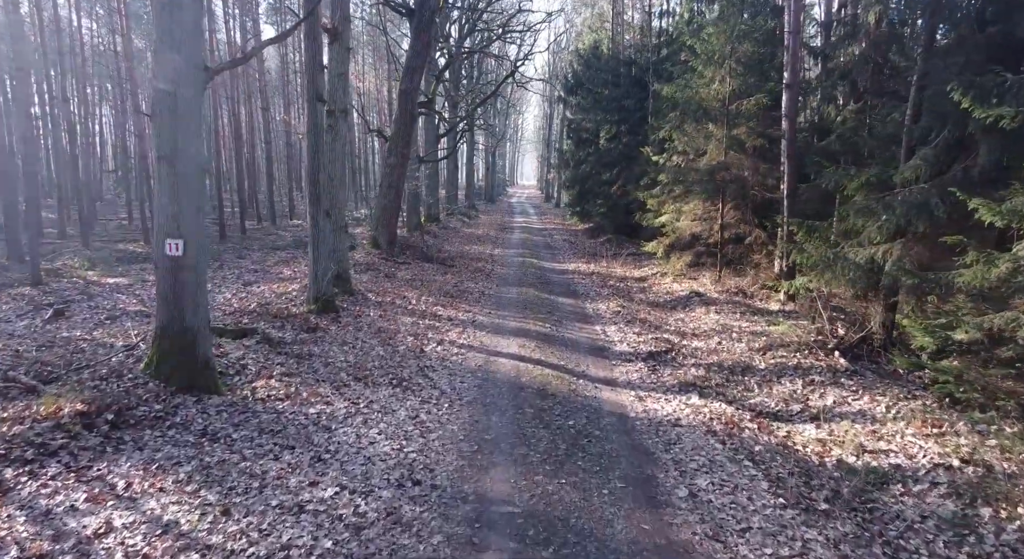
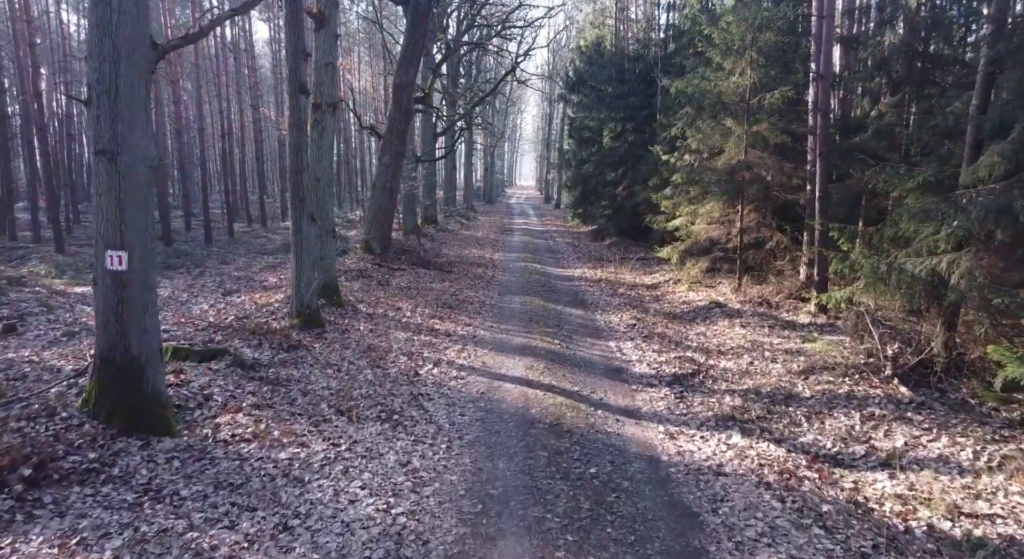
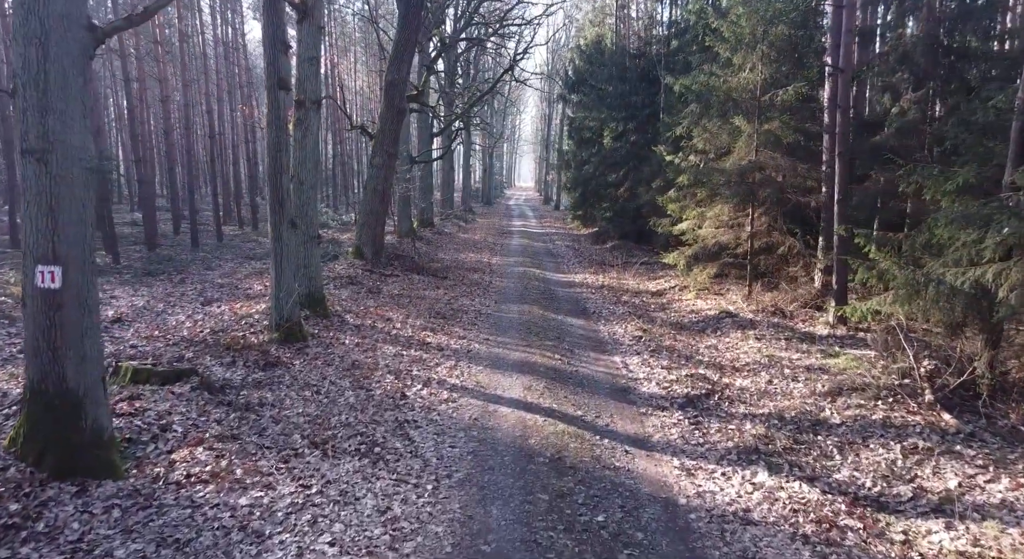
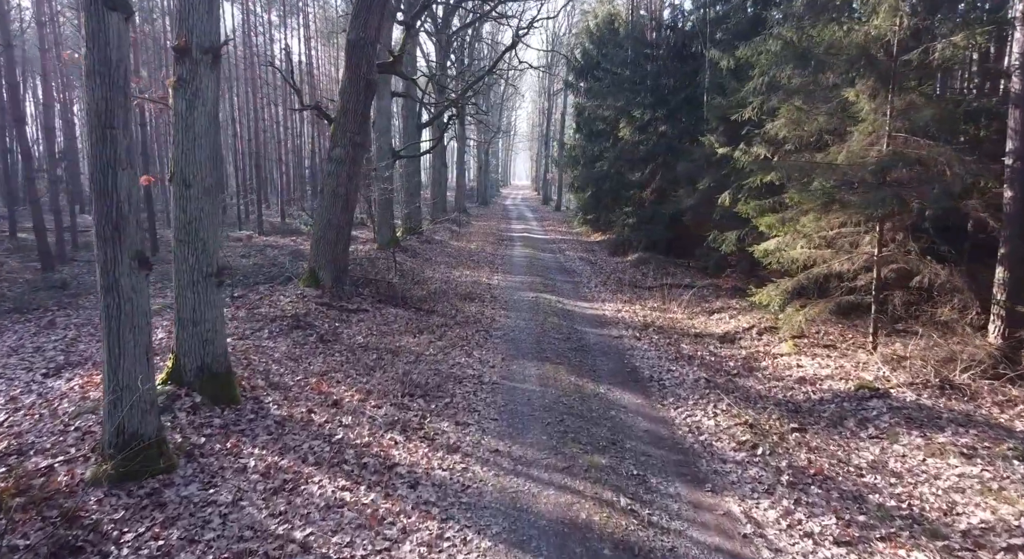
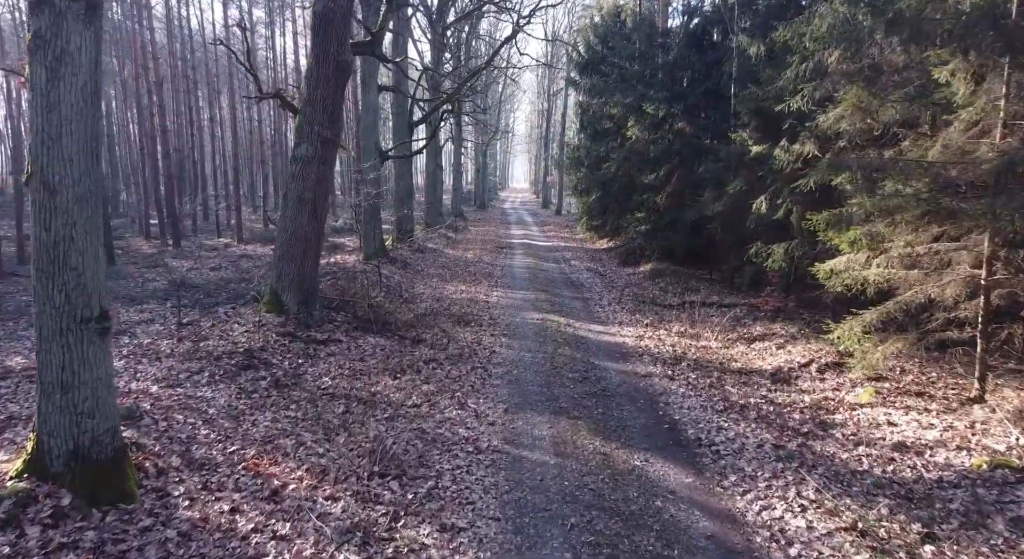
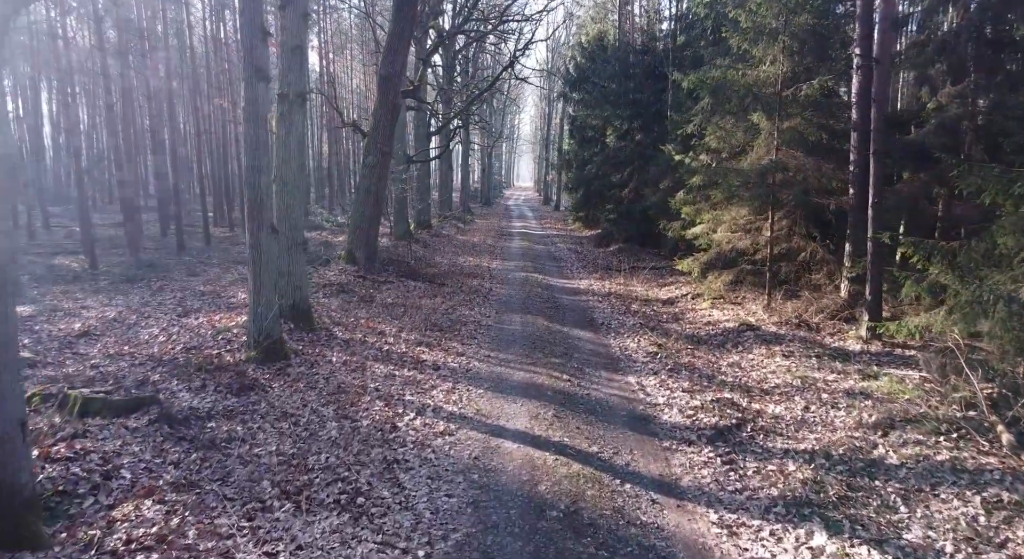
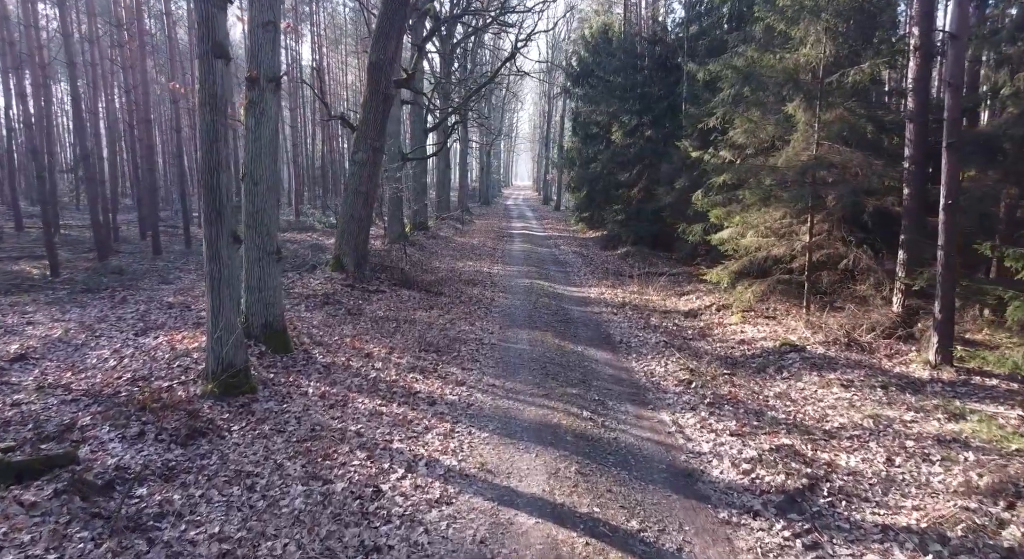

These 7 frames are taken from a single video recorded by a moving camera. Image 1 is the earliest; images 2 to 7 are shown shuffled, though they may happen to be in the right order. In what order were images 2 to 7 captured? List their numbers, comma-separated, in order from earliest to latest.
2, 3, 6, 7, 4, 5
